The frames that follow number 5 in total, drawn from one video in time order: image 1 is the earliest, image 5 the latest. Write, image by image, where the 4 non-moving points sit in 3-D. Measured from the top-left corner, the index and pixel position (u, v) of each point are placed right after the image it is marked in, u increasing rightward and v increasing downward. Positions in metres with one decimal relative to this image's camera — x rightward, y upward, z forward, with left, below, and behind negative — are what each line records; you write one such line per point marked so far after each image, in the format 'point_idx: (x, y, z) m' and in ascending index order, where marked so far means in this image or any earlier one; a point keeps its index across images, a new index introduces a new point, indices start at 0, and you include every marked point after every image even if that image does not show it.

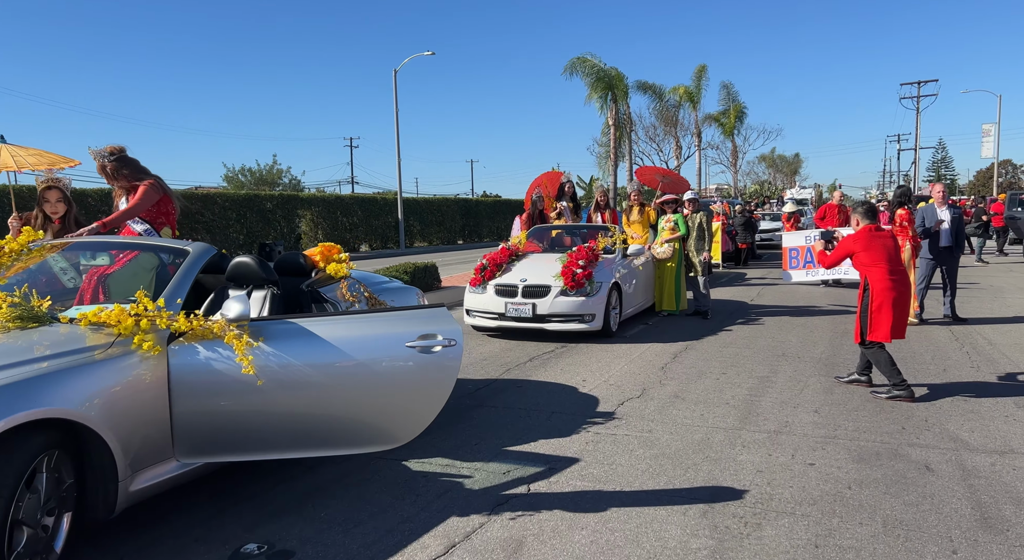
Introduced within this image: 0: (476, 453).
0: (-0.2, -1.0, +4.5) m
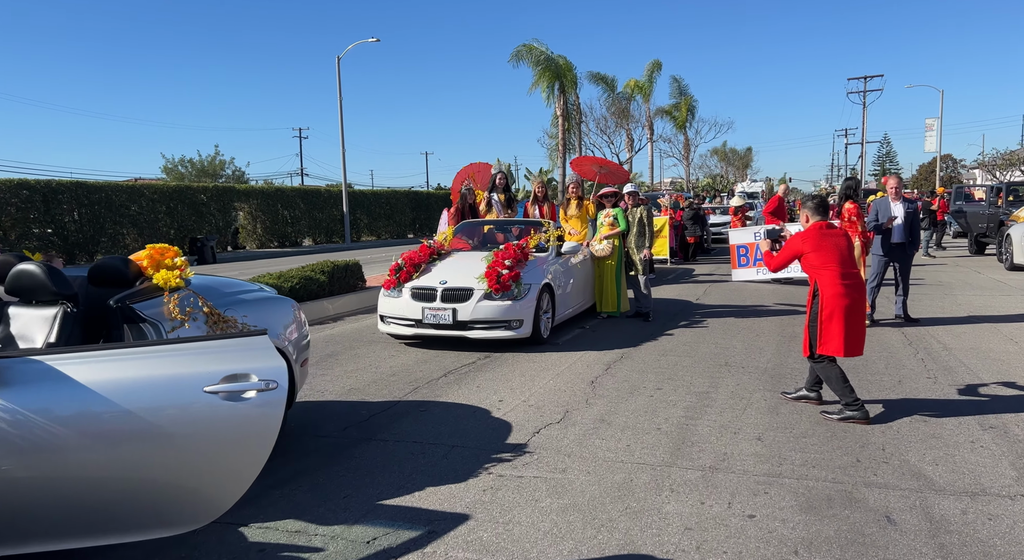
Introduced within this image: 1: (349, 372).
0: (-0.8, -1.1, +3.6) m
1: (-1.5, -0.8, +6.9) m
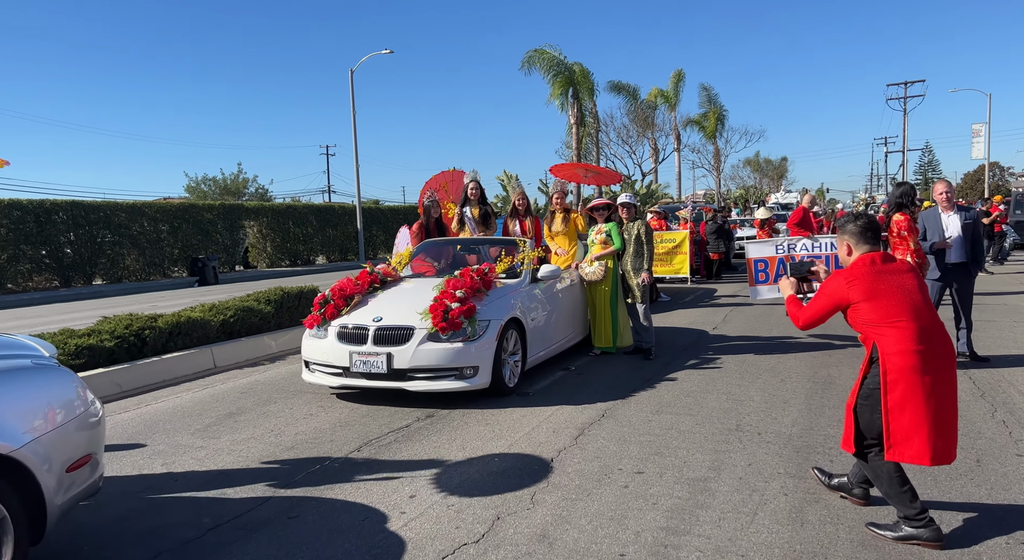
0: (-1.4, -1.3, +2.0) m
1: (-1.9, -1.1, +5.3) m
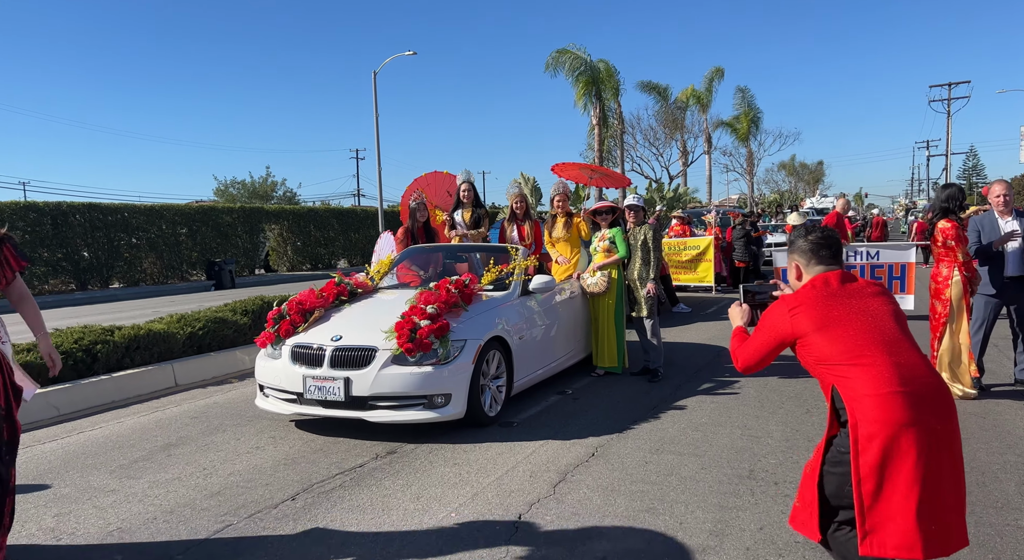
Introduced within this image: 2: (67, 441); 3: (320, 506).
0: (-1.7, -1.4, +1.2) m
1: (-2.1, -1.2, +4.5) m
2: (-3.2, -1.1, +5.4) m
3: (-1.1, -1.3, +4.2) m
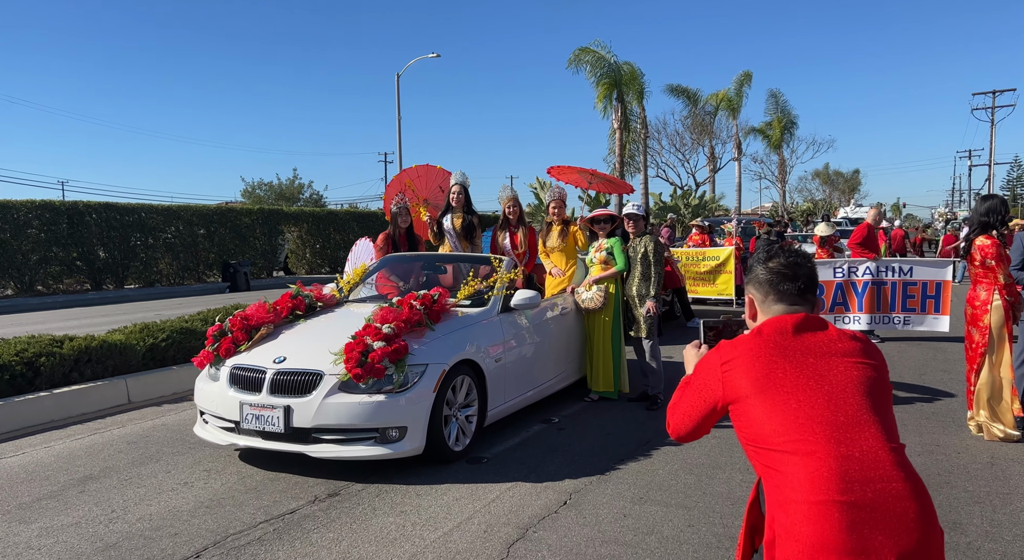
0: (-2.1, -1.5, +0.6) m
1: (-2.4, -1.3, +3.9) m
2: (-3.4, -1.2, +4.8) m
3: (-1.4, -1.3, +3.6) m
